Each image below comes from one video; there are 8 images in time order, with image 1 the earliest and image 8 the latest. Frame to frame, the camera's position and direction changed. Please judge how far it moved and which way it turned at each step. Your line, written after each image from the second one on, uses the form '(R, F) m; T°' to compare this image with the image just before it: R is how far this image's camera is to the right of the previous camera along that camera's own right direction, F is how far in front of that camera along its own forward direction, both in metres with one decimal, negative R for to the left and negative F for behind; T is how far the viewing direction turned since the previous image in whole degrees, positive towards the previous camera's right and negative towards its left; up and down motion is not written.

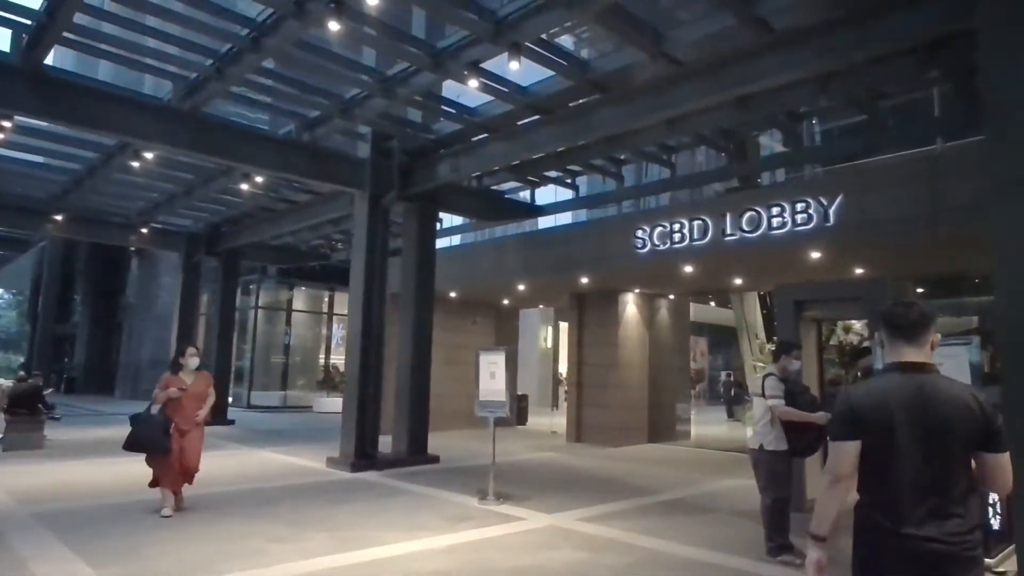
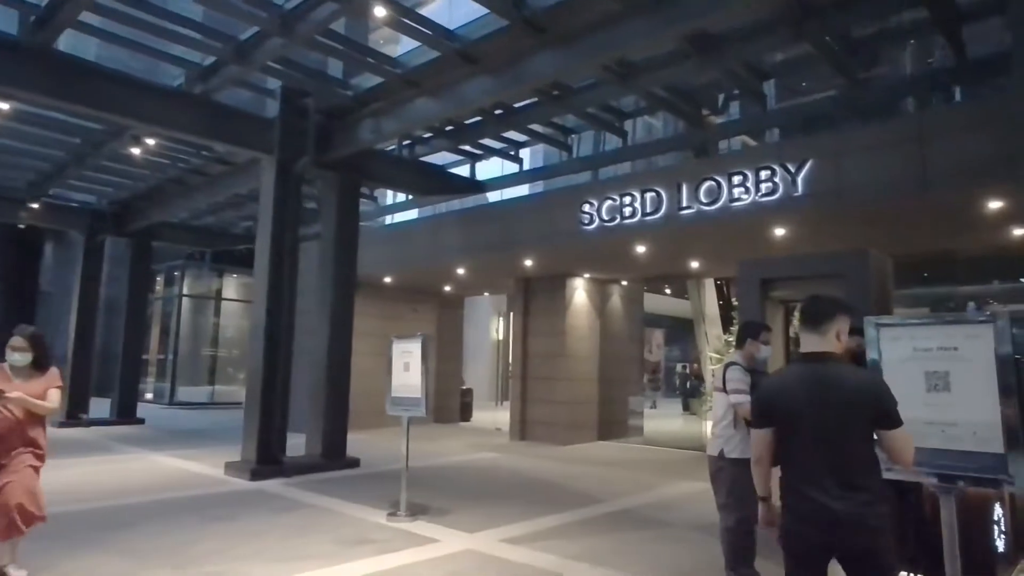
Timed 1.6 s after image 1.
(+0.4, +1.3) m; +4°
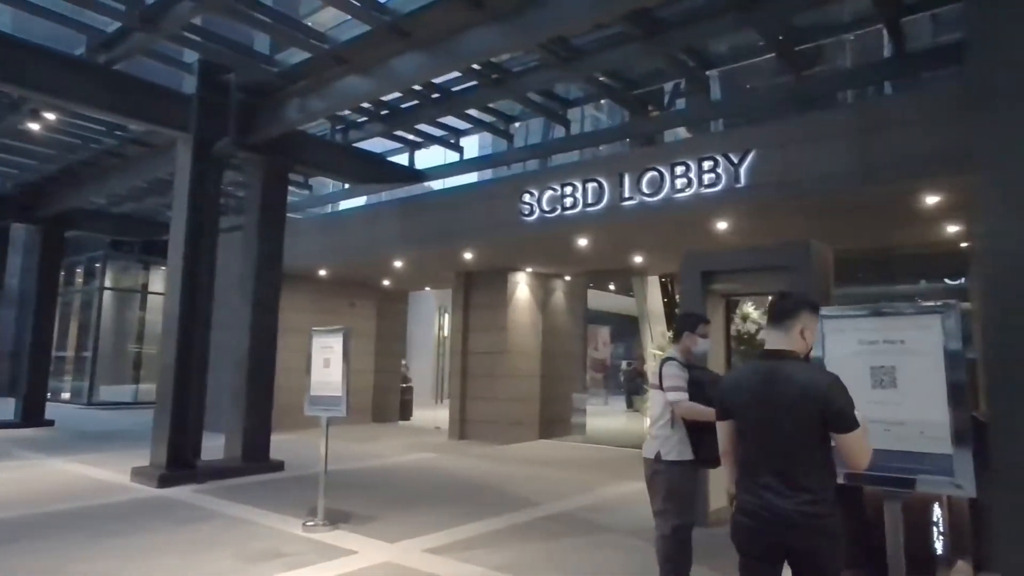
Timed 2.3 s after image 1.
(+0.2, +0.4) m; +4°
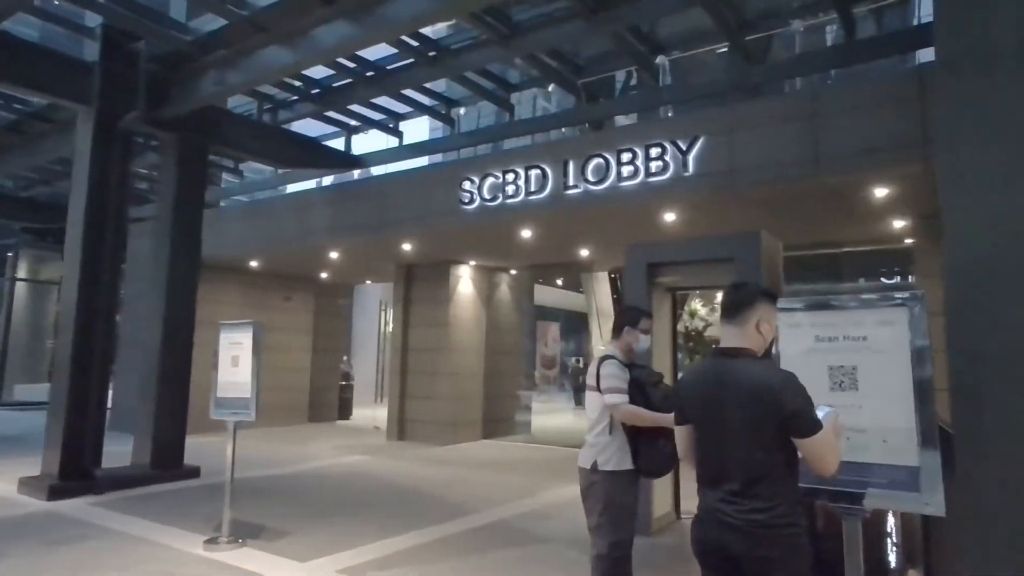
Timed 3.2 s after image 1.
(+0.2, +0.5) m; +4°
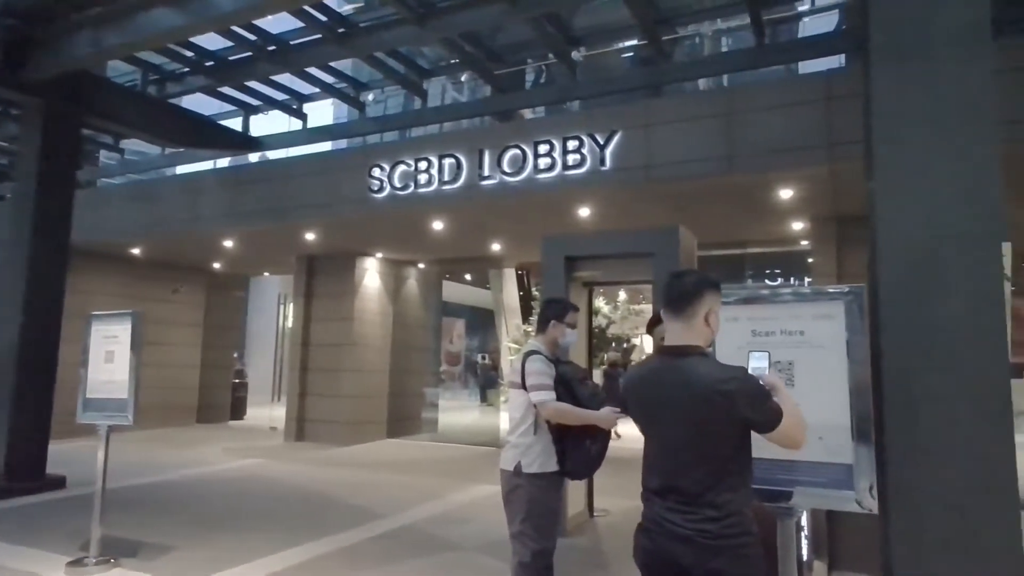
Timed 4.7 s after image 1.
(-0.1, +0.3) m; +8°
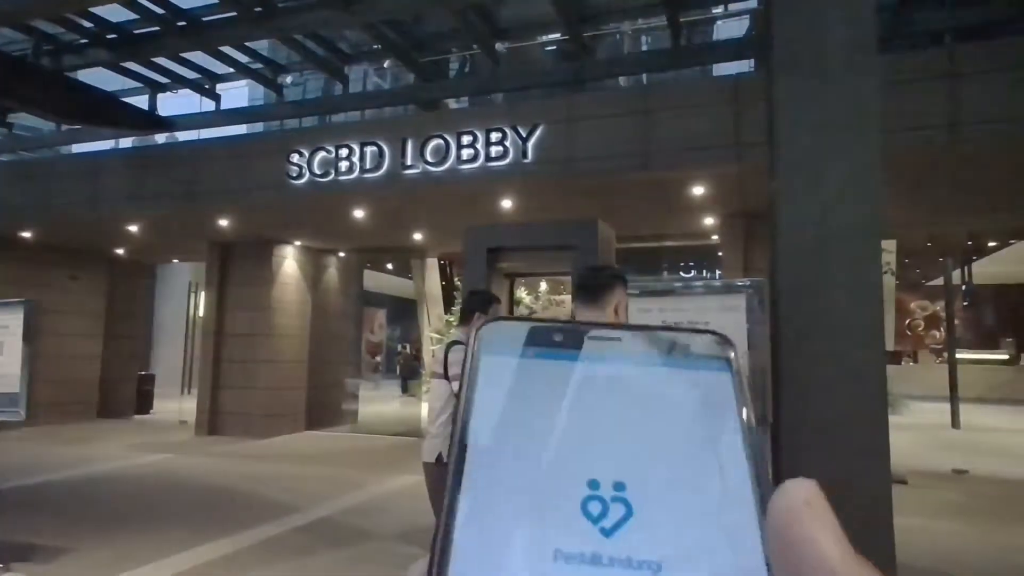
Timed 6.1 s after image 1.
(0.0, -0.1) m; +7°
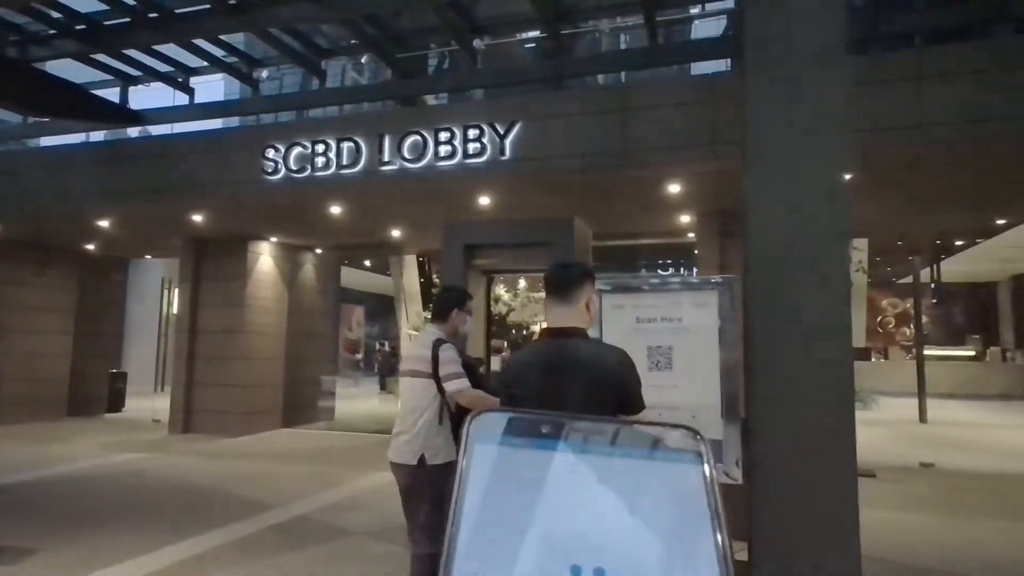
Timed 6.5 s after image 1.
(0.0, 0.0) m; +2°
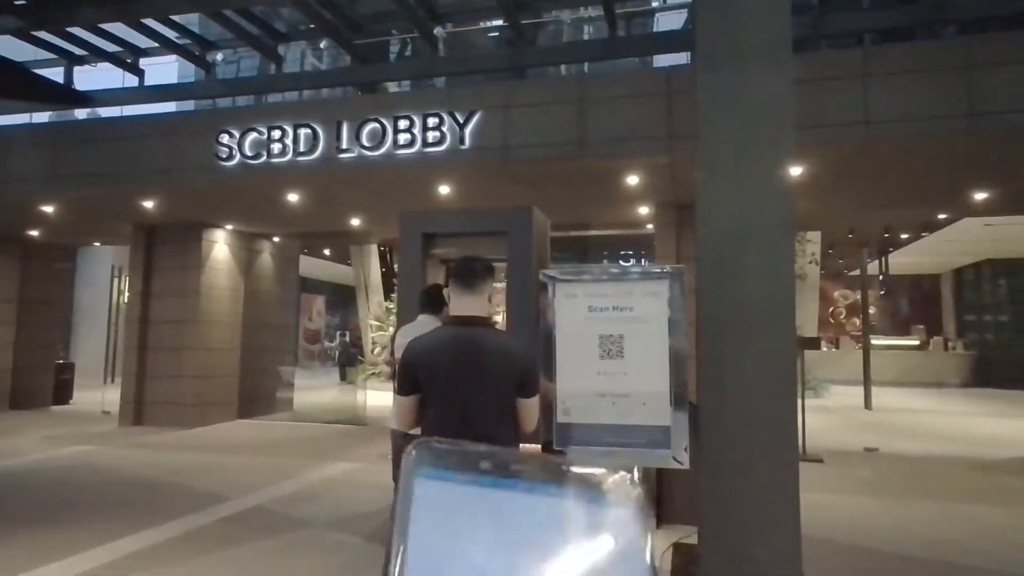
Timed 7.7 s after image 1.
(0.0, 0.0) m; +3°
